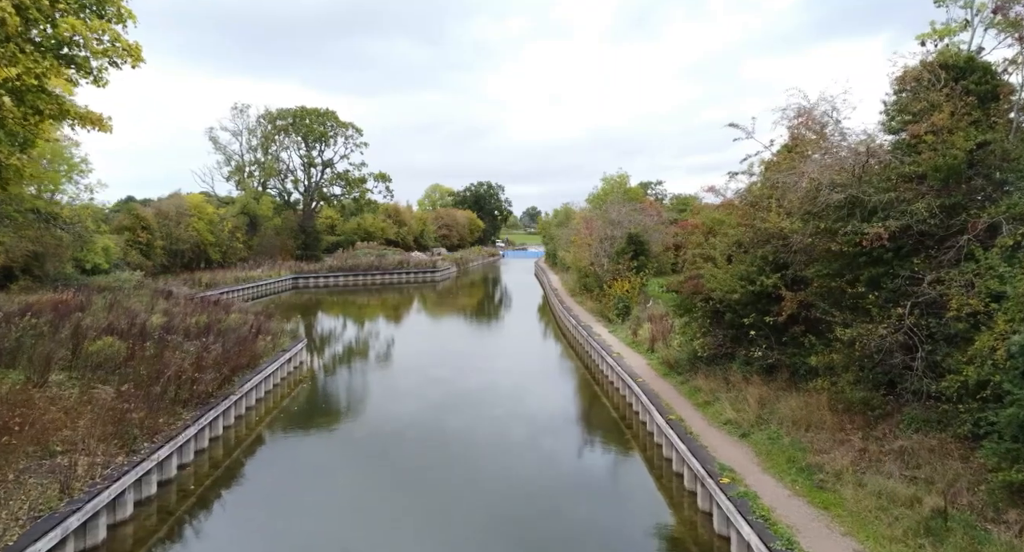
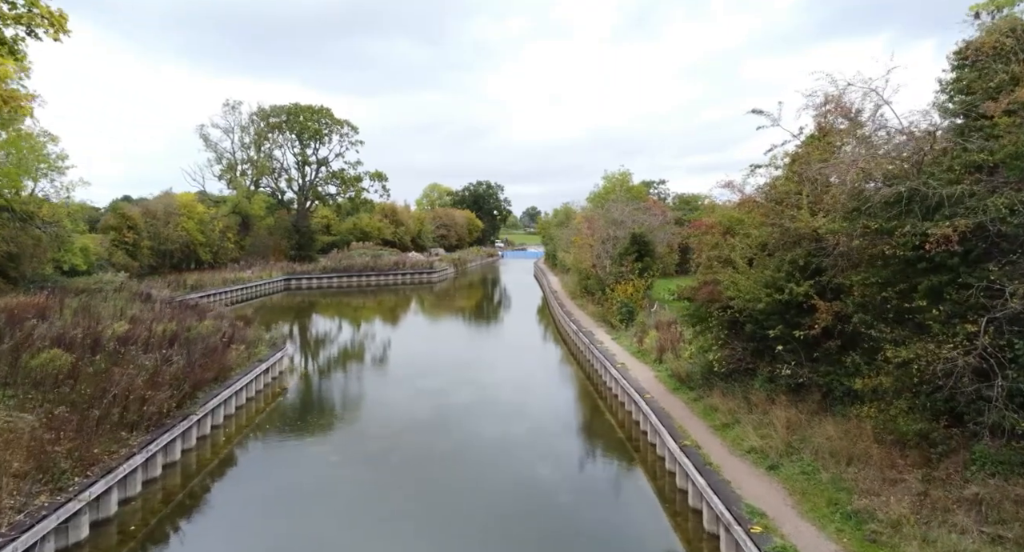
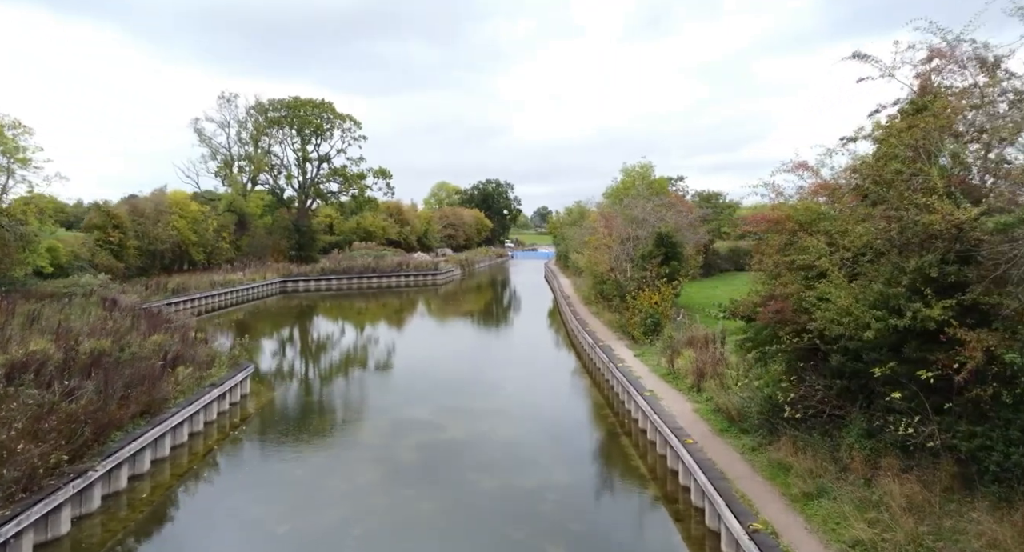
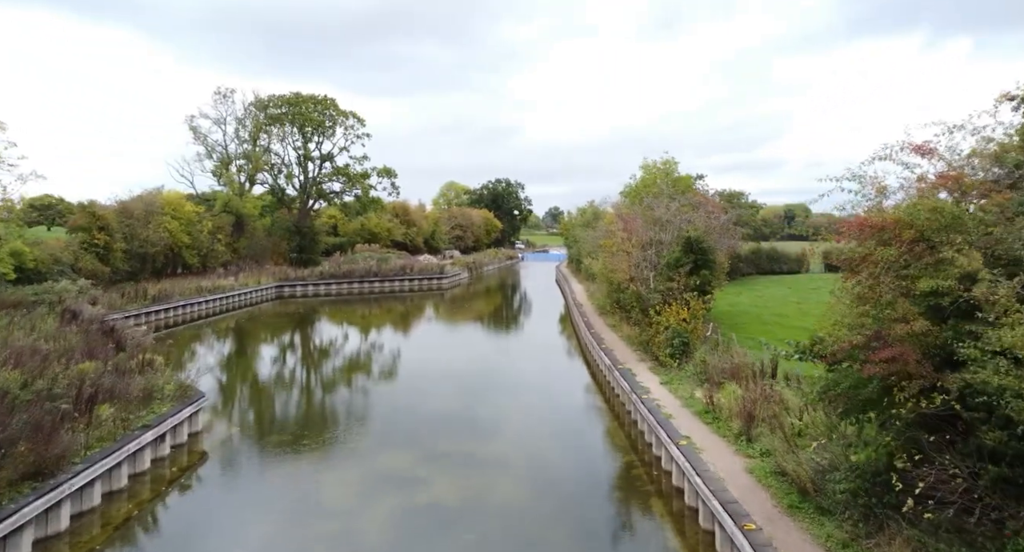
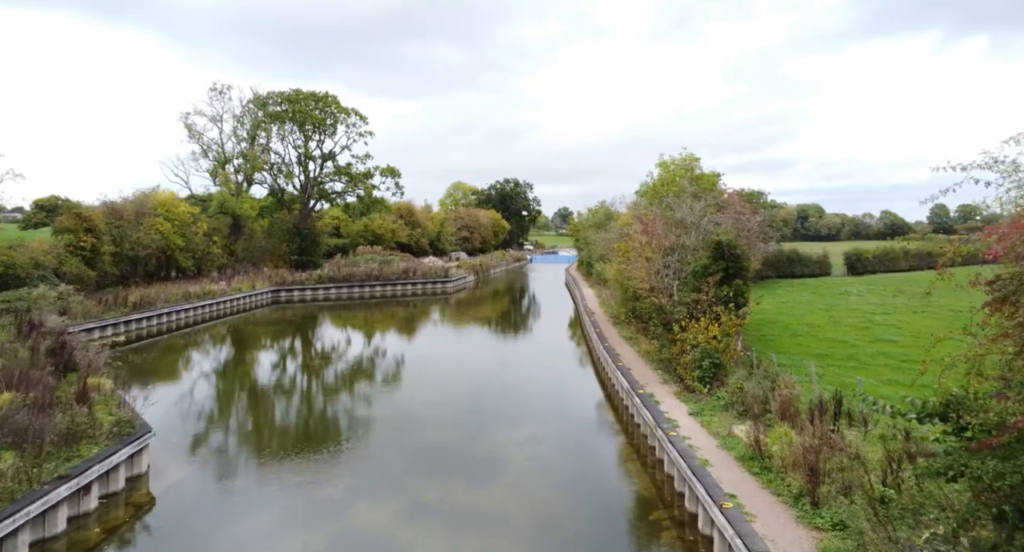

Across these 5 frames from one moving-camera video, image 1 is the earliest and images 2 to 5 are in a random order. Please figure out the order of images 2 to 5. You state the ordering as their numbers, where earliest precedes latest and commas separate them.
2, 3, 4, 5
